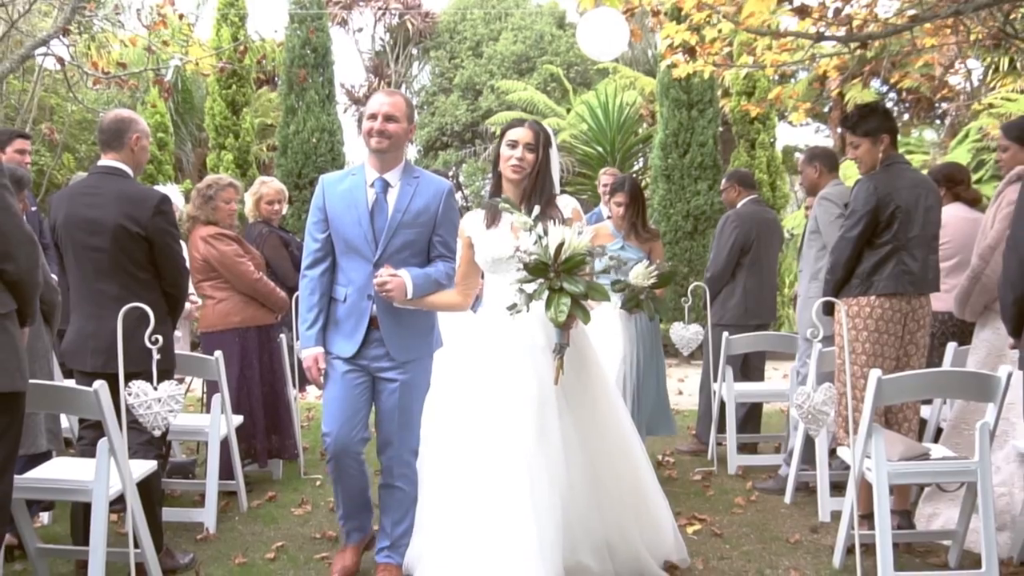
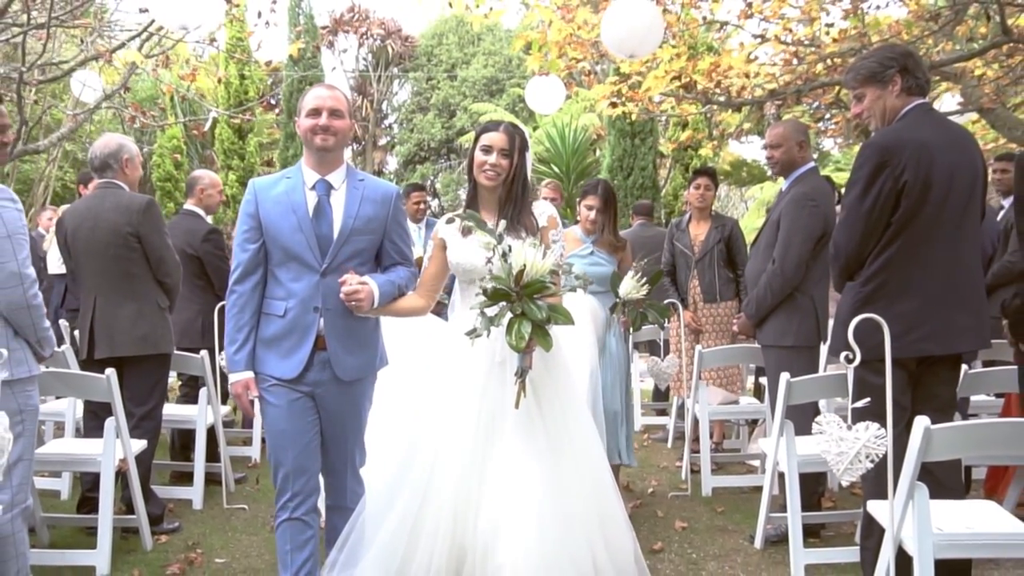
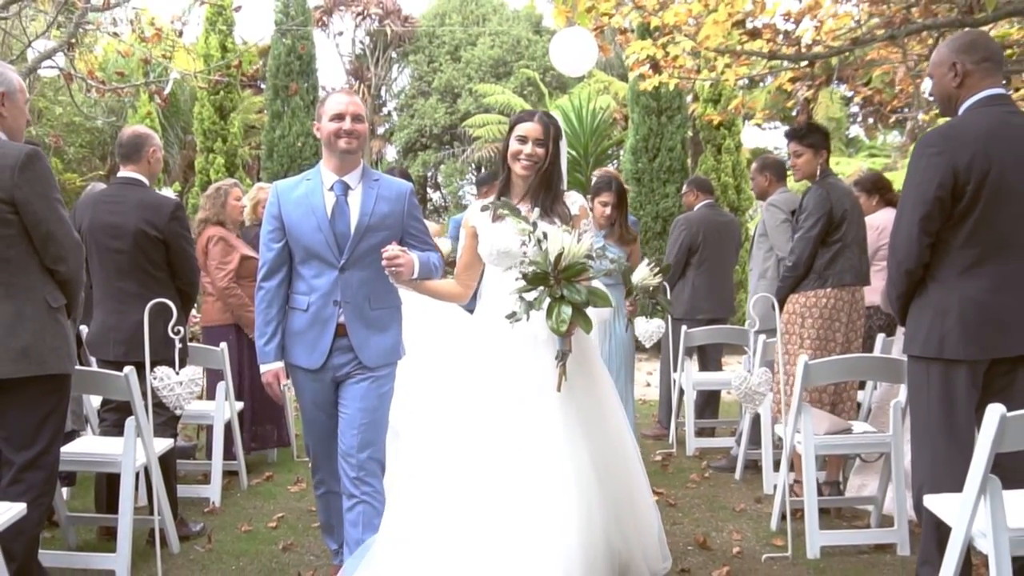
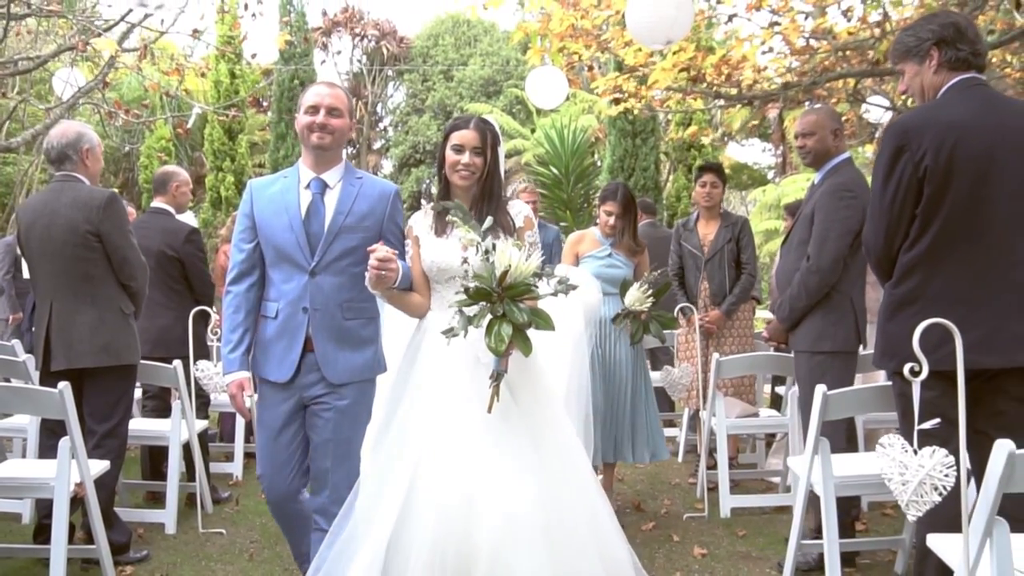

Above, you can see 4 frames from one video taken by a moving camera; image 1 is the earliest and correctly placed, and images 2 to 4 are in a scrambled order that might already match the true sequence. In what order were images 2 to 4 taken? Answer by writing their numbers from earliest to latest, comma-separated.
3, 4, 2
